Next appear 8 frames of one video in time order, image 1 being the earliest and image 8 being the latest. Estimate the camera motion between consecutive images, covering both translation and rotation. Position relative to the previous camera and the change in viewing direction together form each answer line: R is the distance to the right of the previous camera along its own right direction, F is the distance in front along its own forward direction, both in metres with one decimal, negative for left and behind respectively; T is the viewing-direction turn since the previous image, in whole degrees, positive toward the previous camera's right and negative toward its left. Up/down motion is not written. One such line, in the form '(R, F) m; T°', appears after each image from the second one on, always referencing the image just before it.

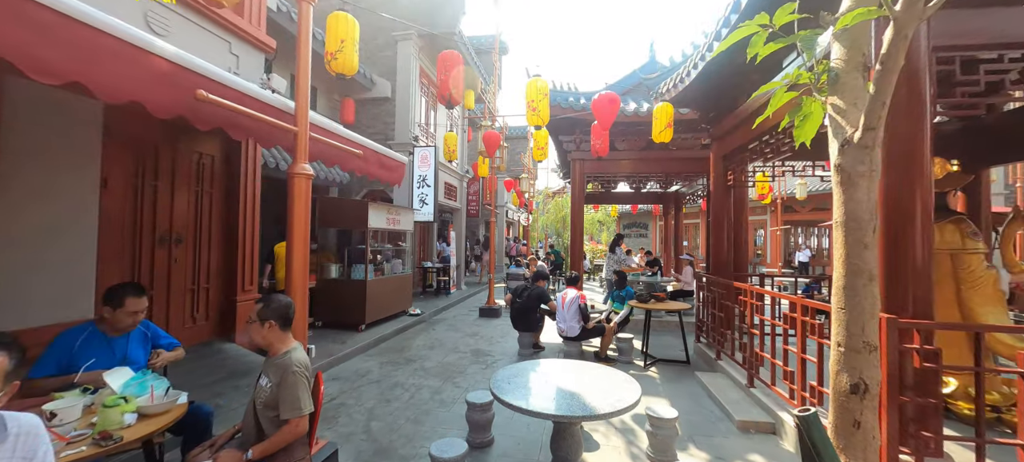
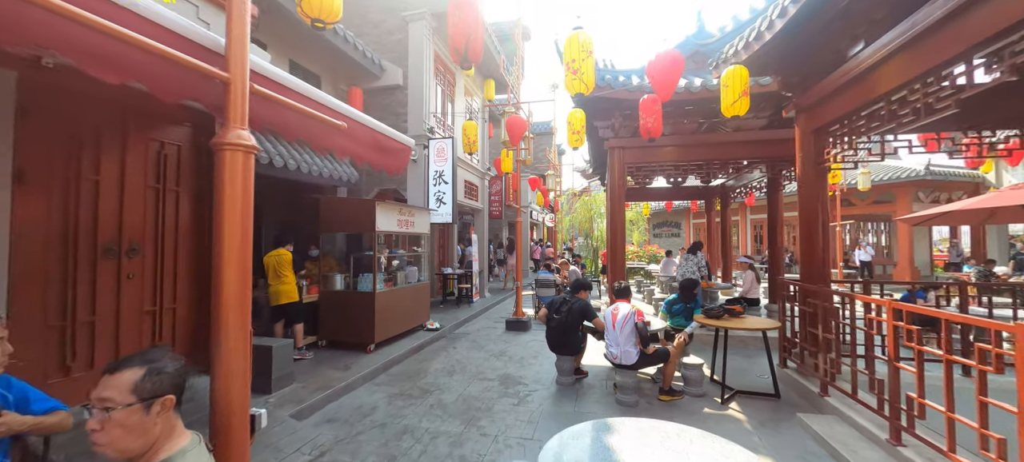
(-0.1, +1.1) m; -3°
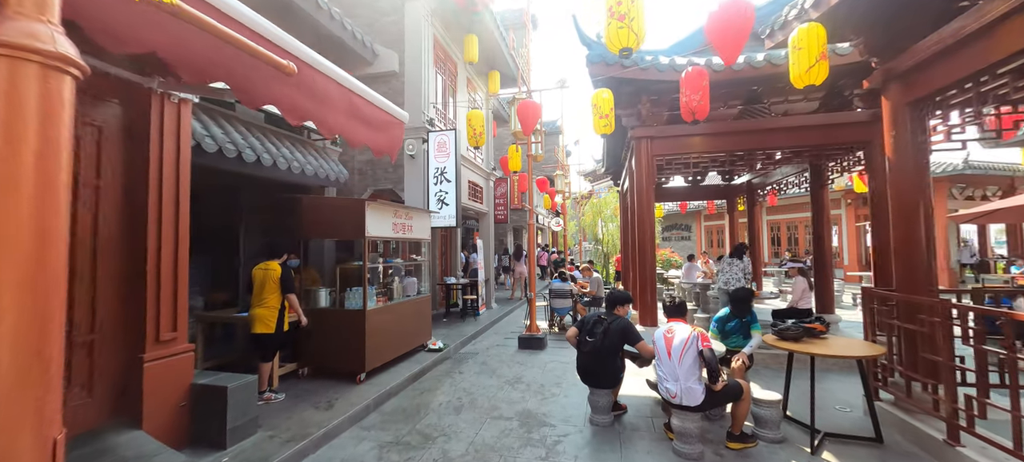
(-0.2, +0.9) m; 0°
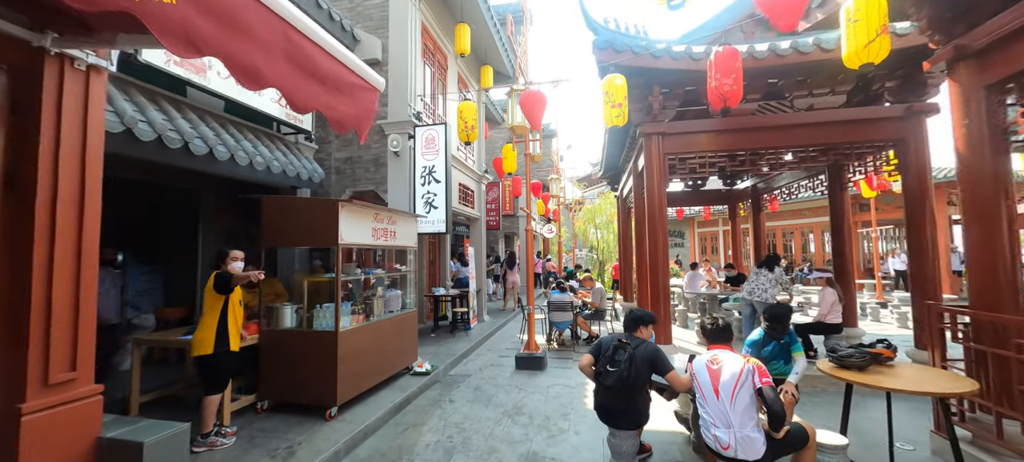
(-0.1, +0.7) m; +2°
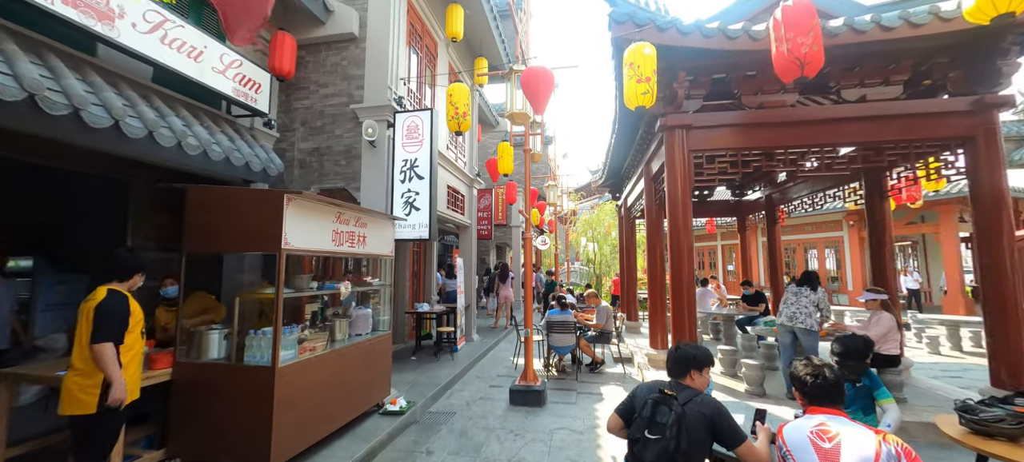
(-0.1, +0.9) m; +1°
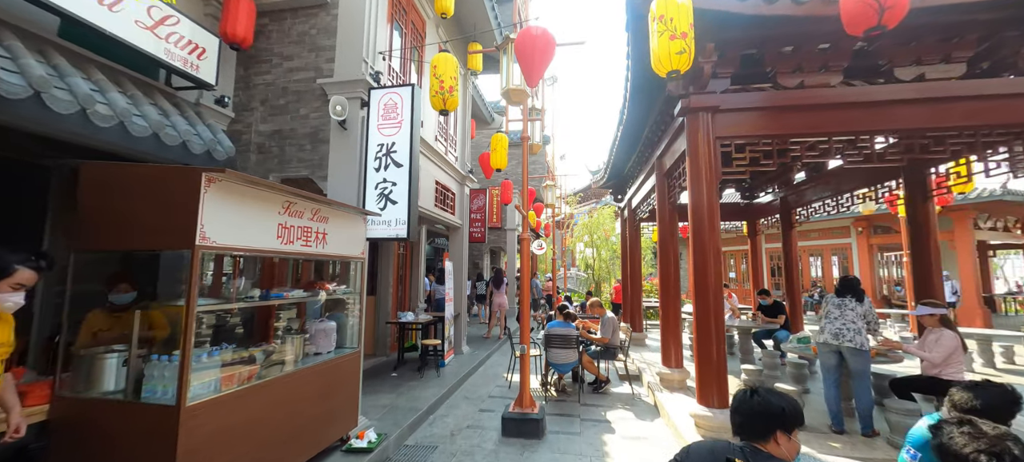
(0.0, +0.7) m; +1°
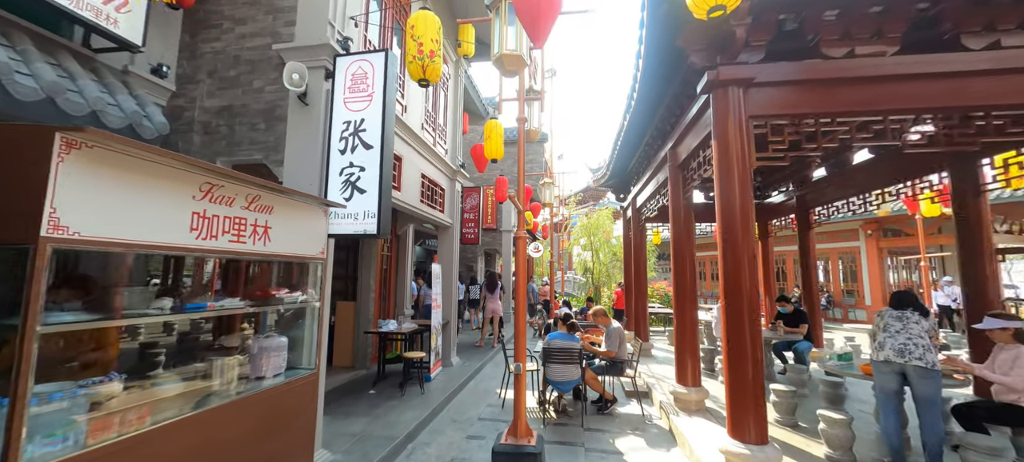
(0.0, +0.7) m; +1°
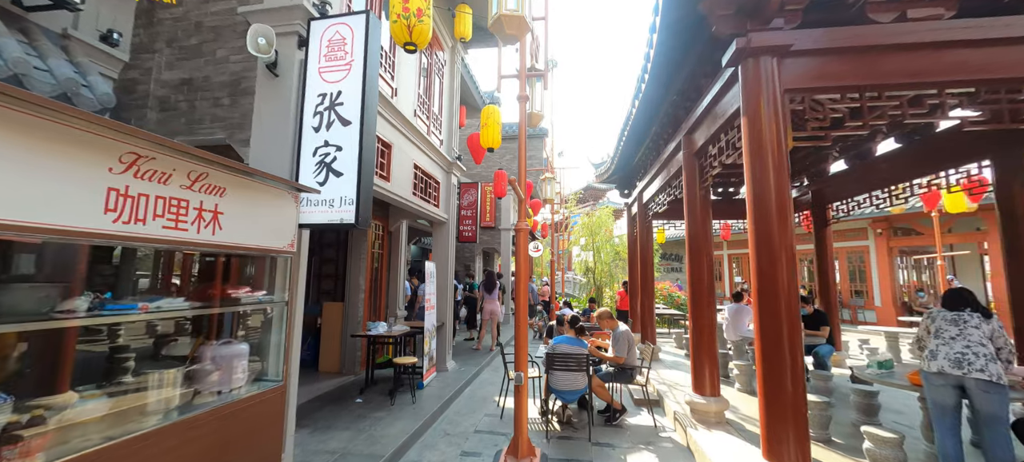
(0.0, +0.4) m; 0°
